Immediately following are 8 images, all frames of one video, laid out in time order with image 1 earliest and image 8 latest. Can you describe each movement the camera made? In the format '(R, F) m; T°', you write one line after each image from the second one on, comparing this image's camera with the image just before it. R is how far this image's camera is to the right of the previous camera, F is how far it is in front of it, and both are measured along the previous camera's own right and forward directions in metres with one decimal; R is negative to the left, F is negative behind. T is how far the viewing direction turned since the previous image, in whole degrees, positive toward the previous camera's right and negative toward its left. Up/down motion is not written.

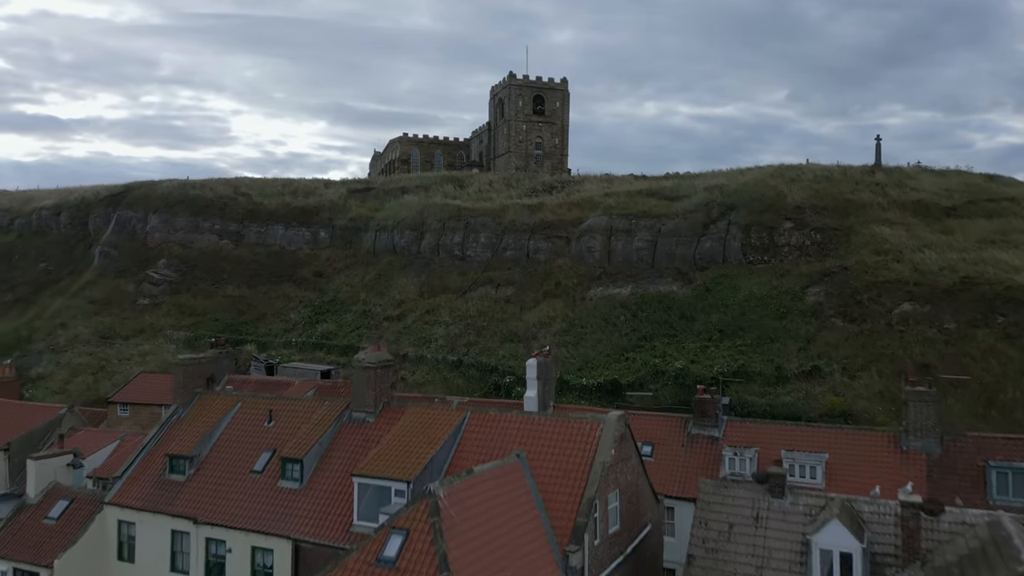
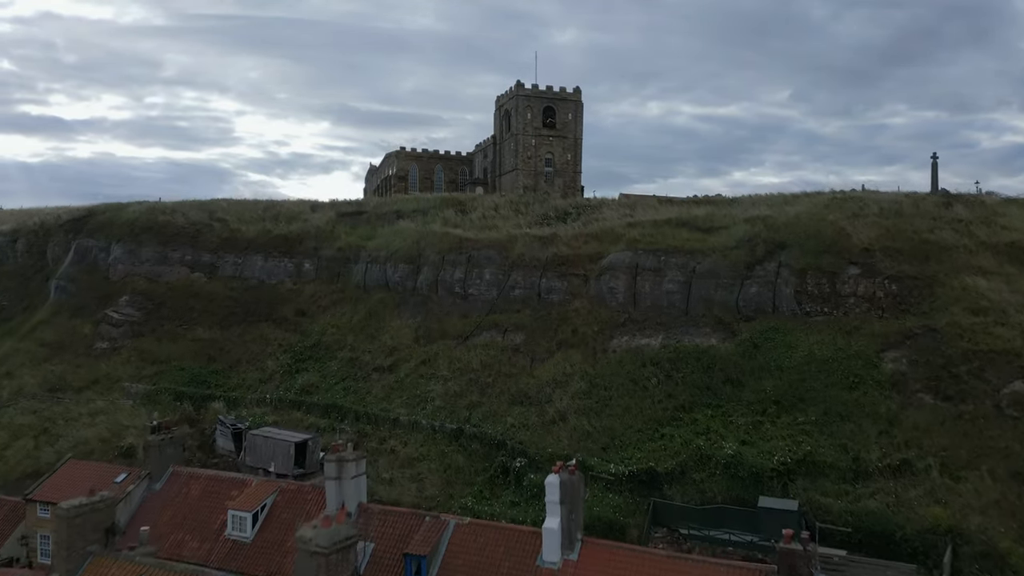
(-0.2, +3.7) m; 0°
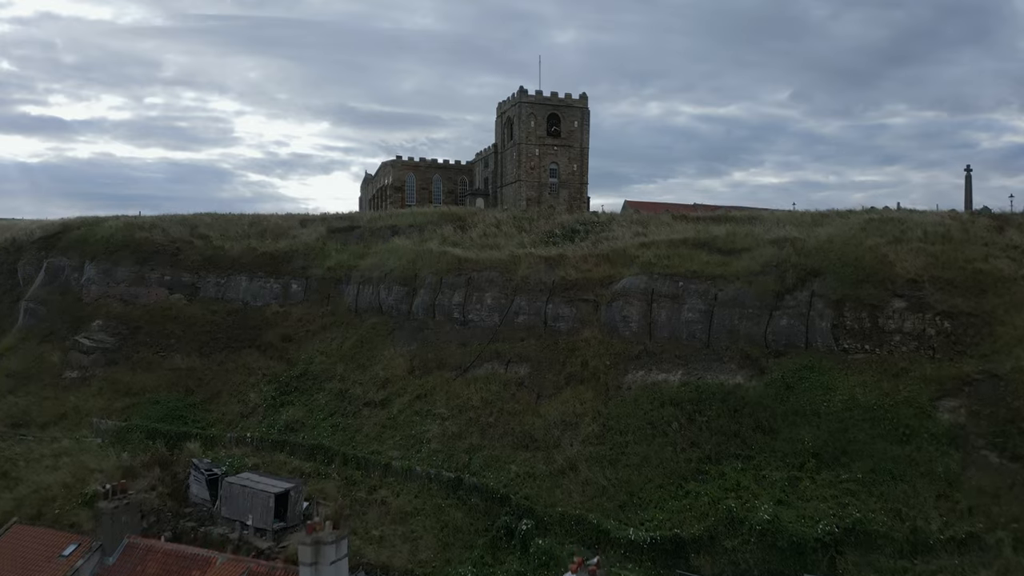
(-0.1, +2.0) m; 0°
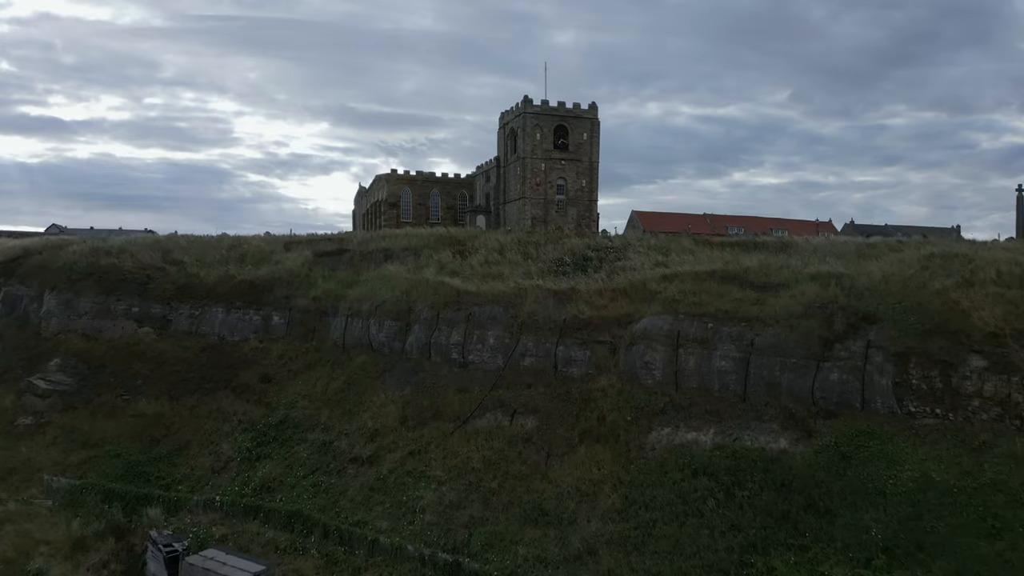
(-0.2, +2.6) m; 0°
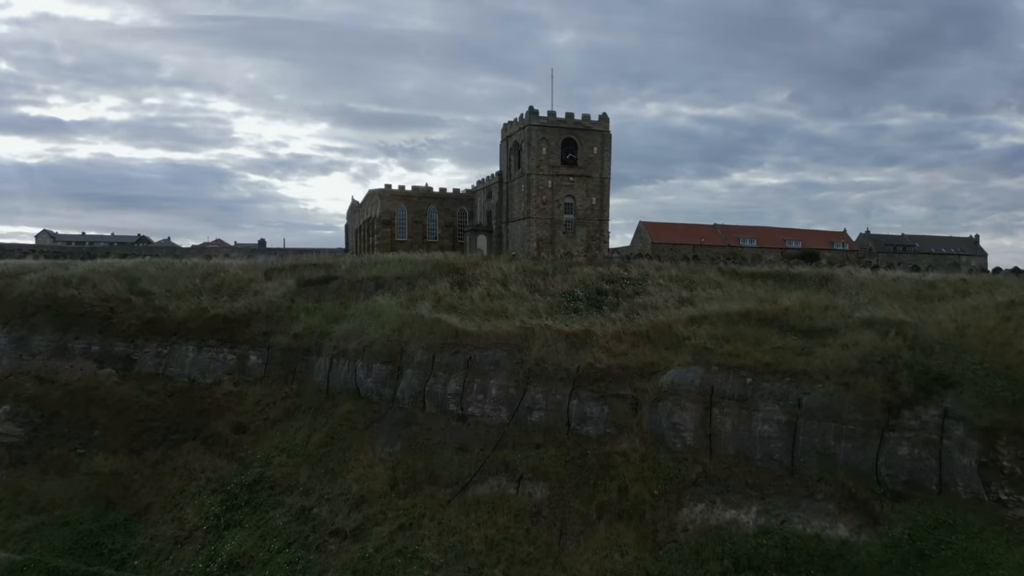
(-0.2, +2.6) m; 0°
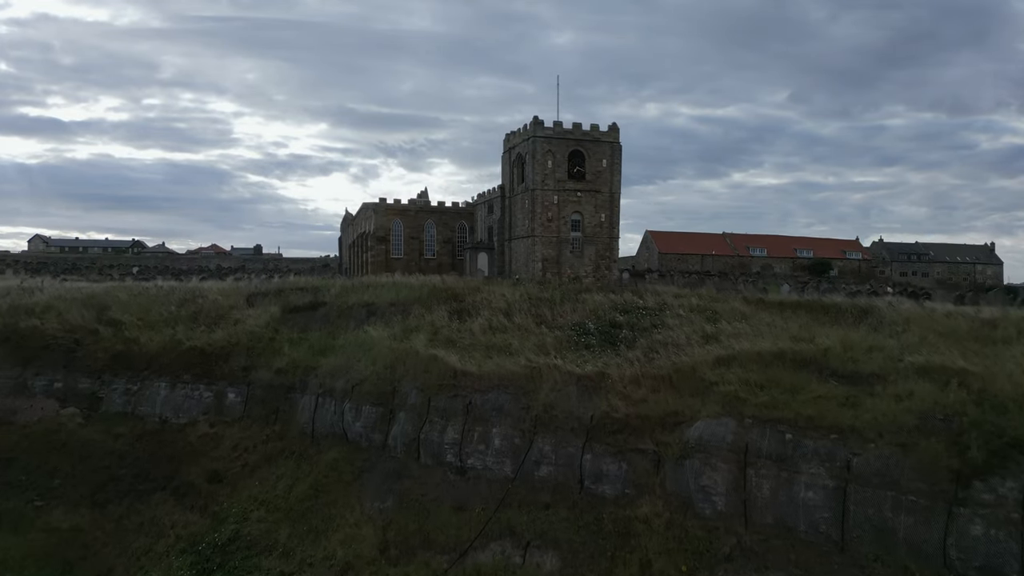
(-0.1, +2.0) m; 0°
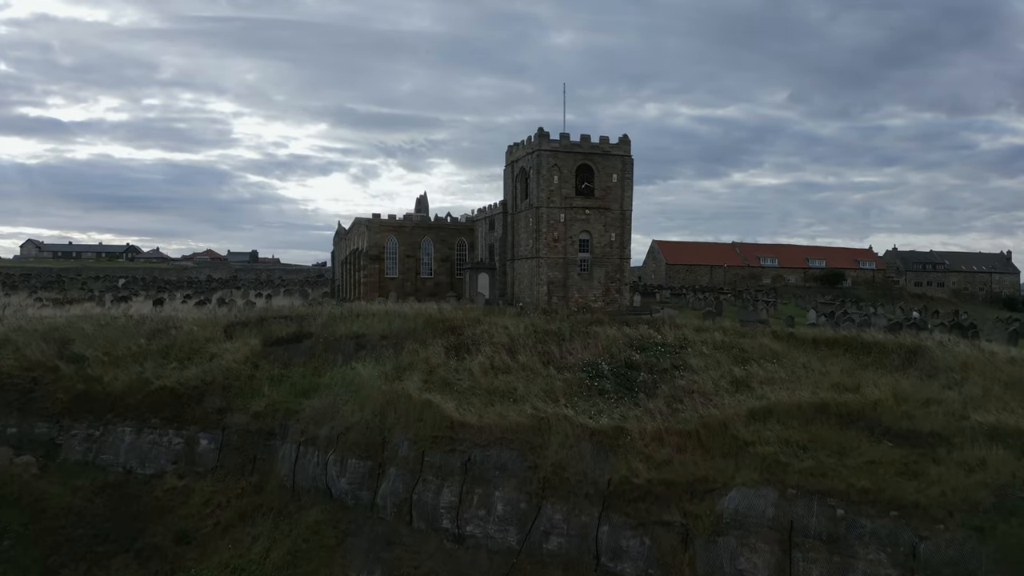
(-0.1, +2.0) m; 0°
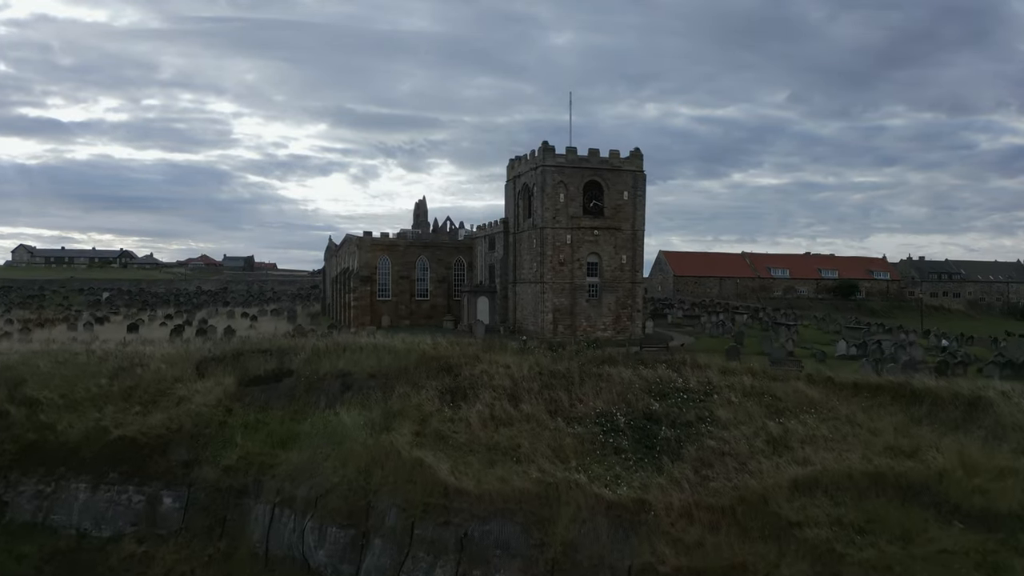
(-0.1, +2.0) m; 0°
